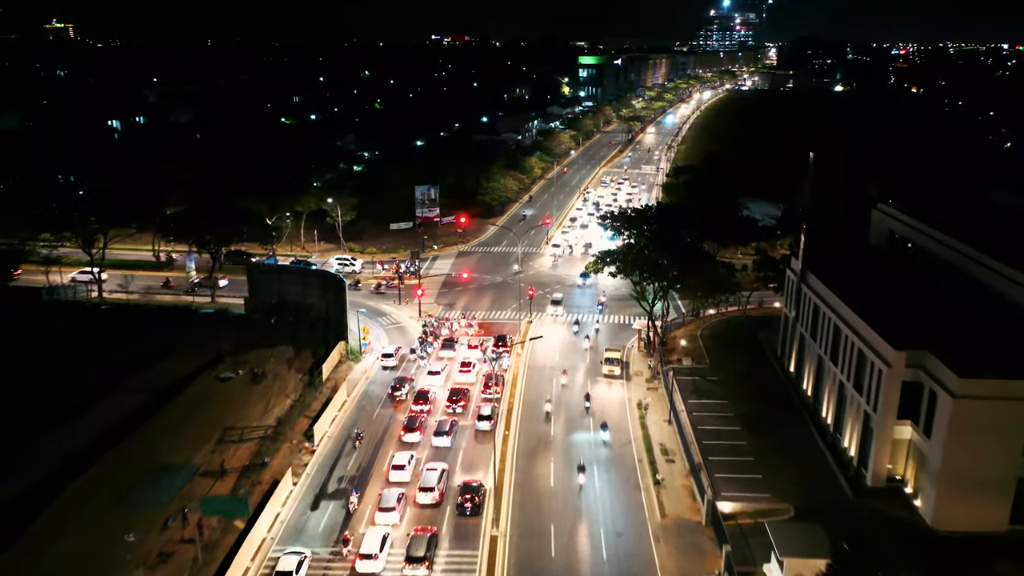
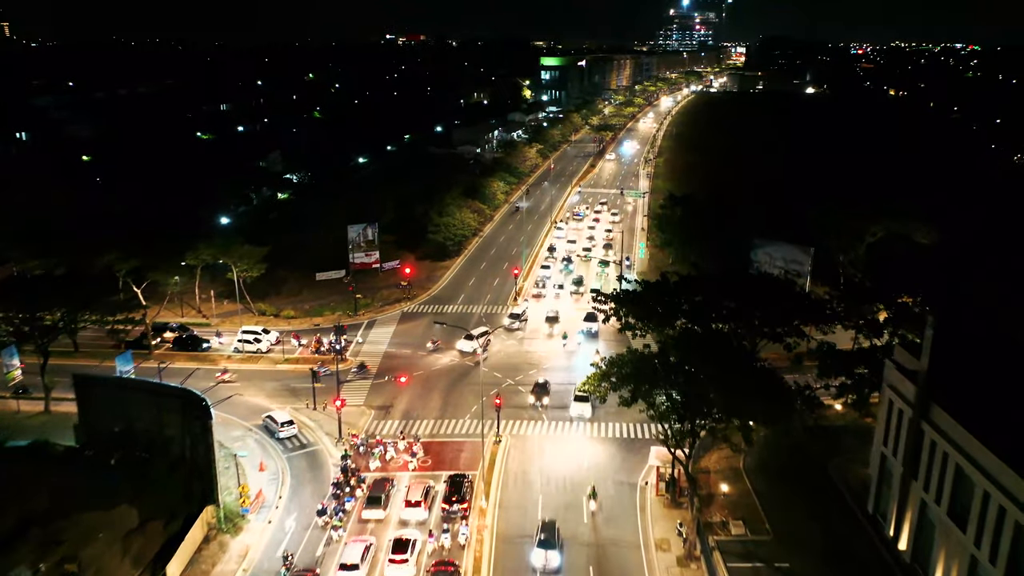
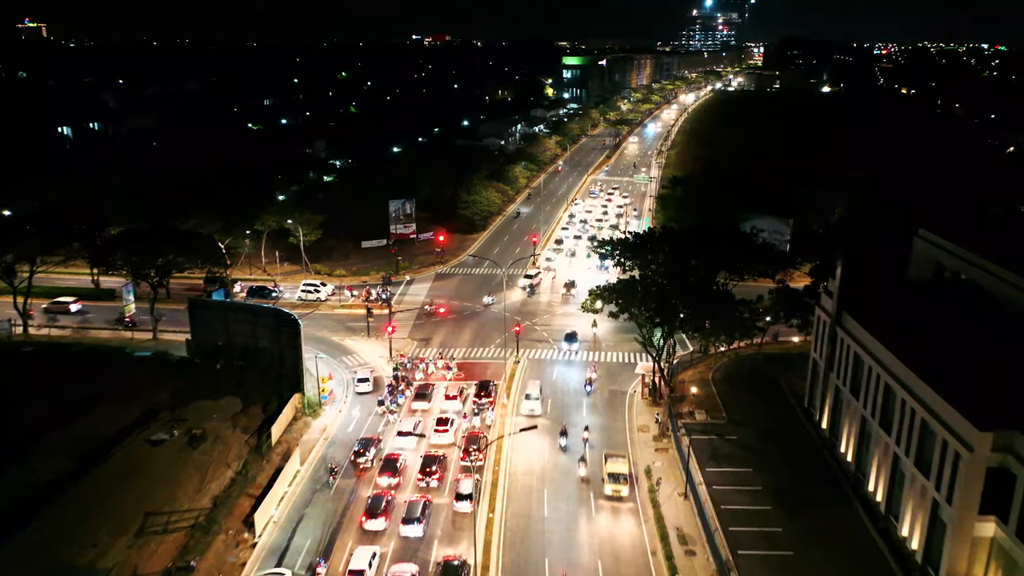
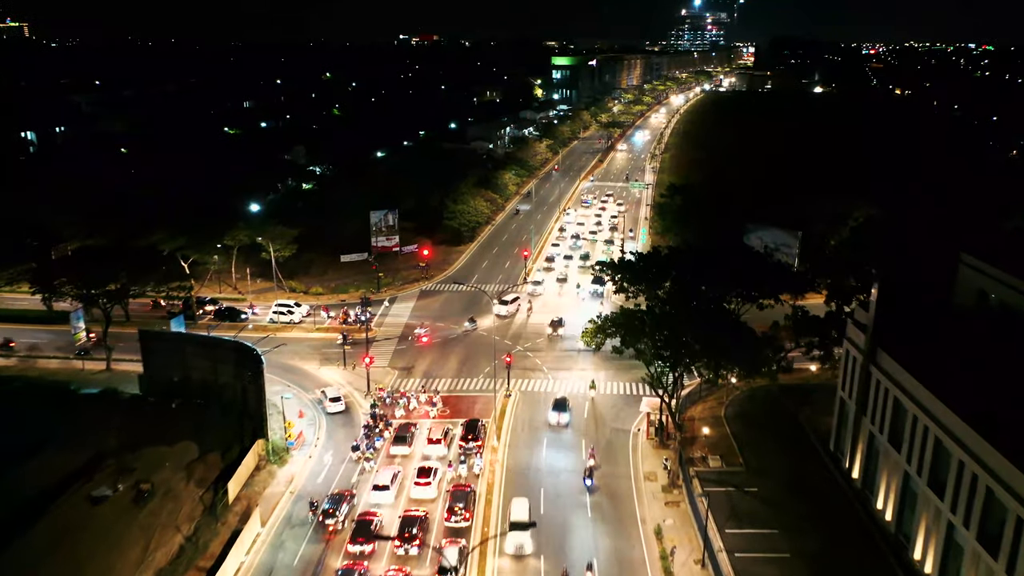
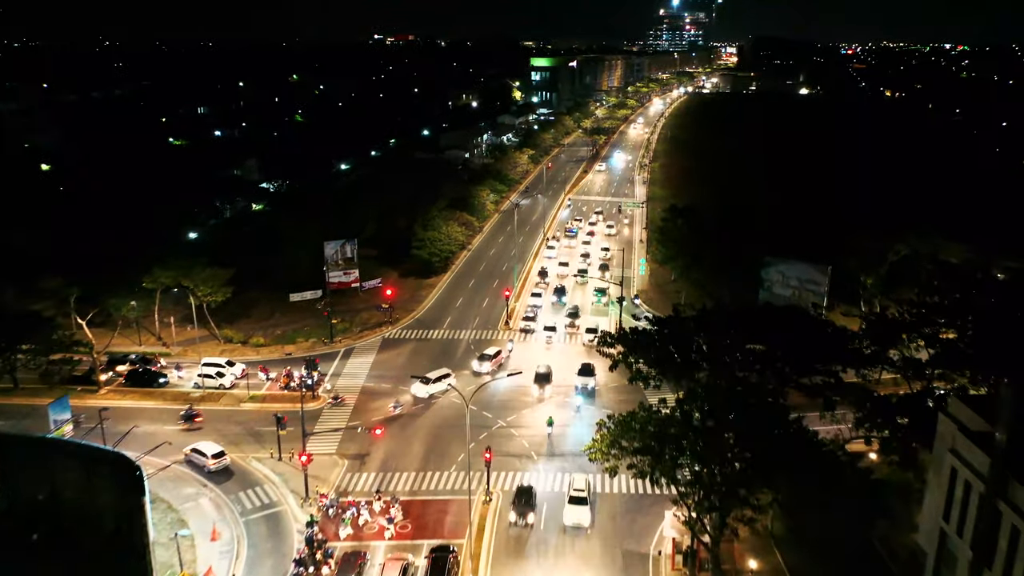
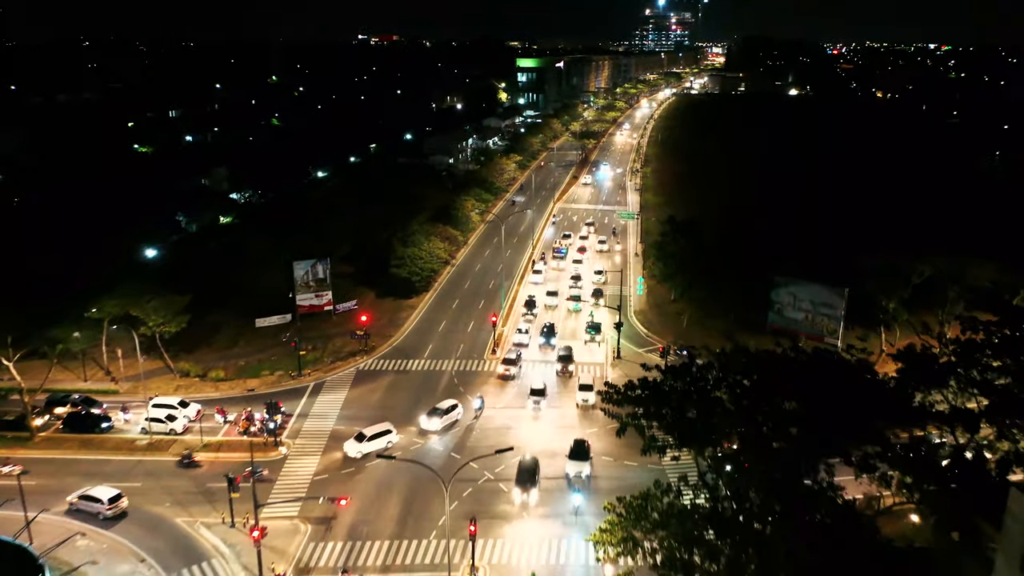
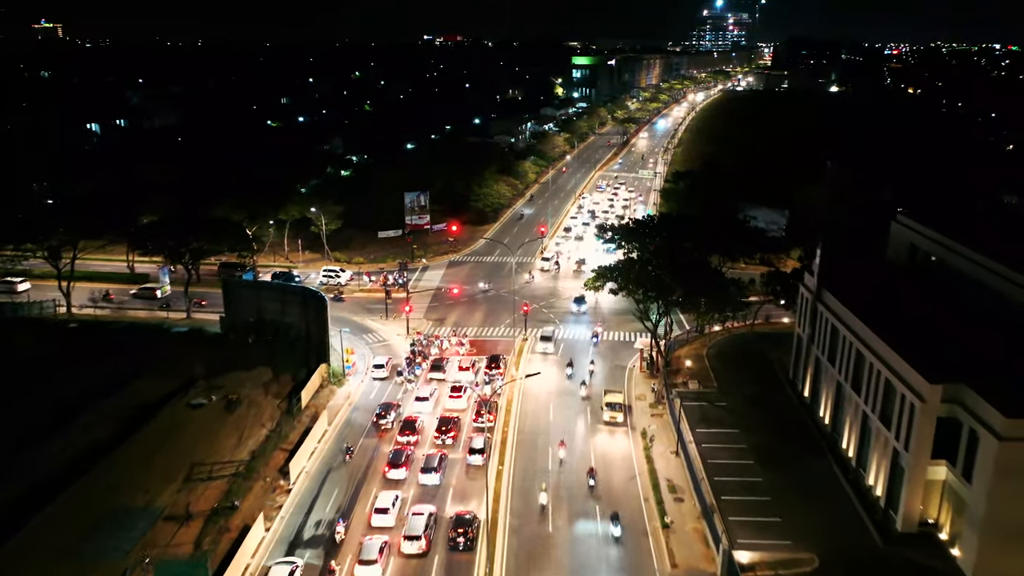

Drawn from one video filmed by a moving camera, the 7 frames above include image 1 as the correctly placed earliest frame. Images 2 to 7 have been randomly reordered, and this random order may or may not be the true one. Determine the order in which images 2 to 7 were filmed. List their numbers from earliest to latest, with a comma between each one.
7, 3, 4, 2, 5, 6
